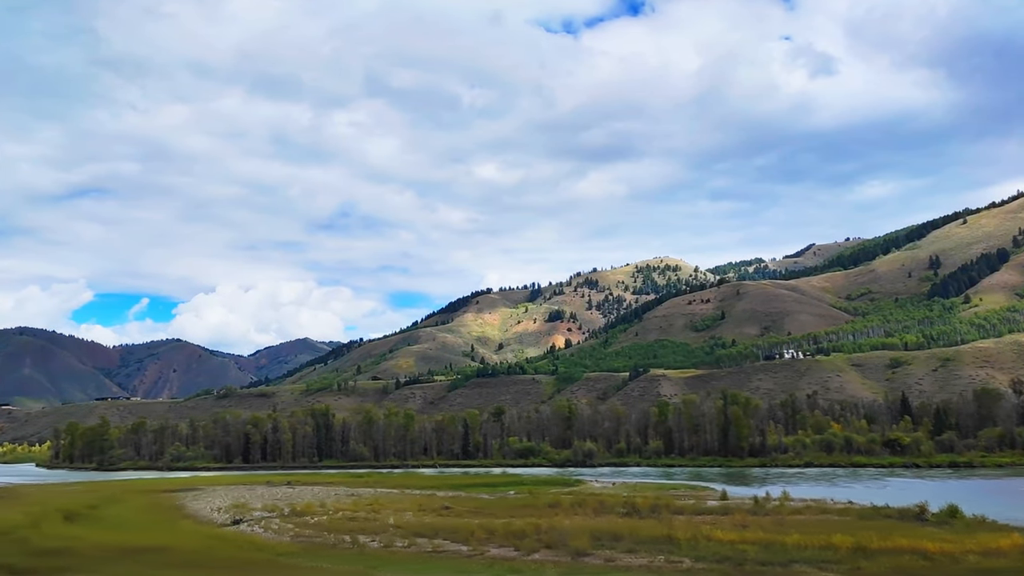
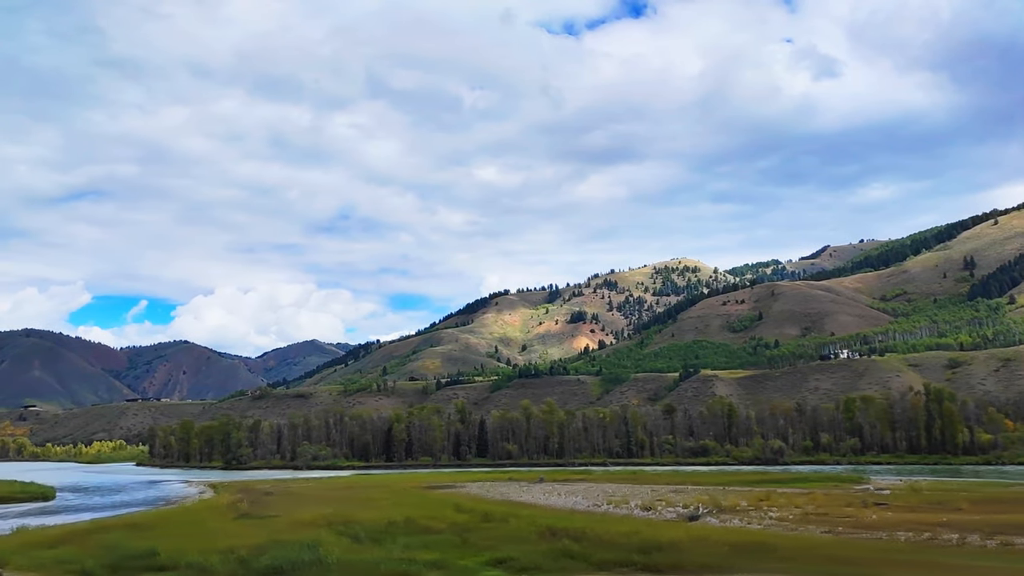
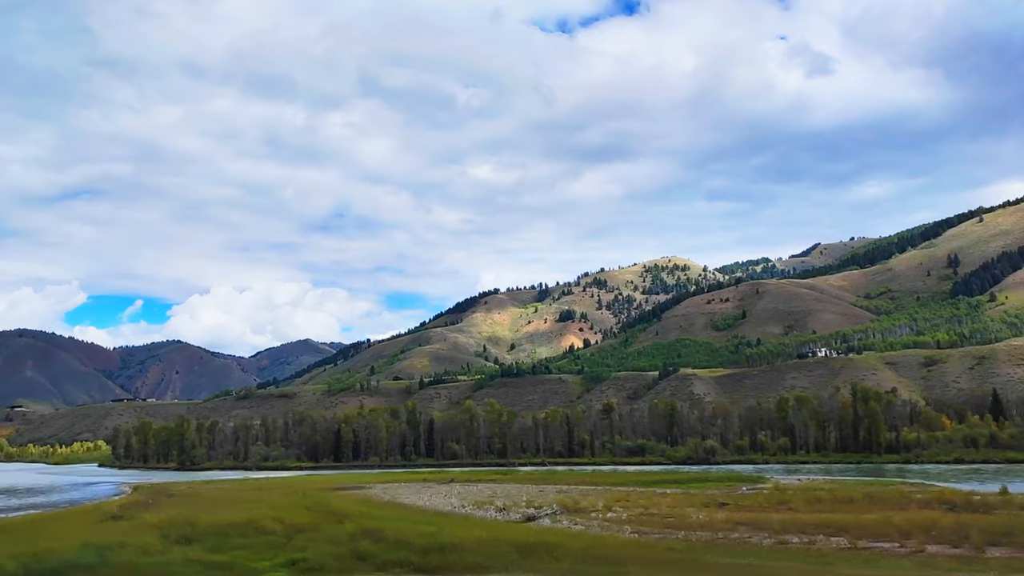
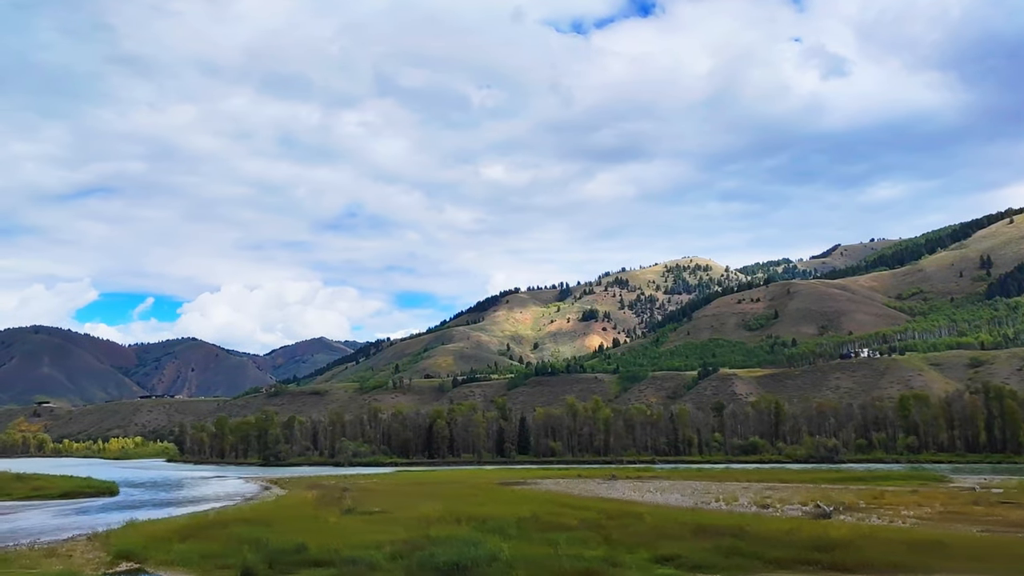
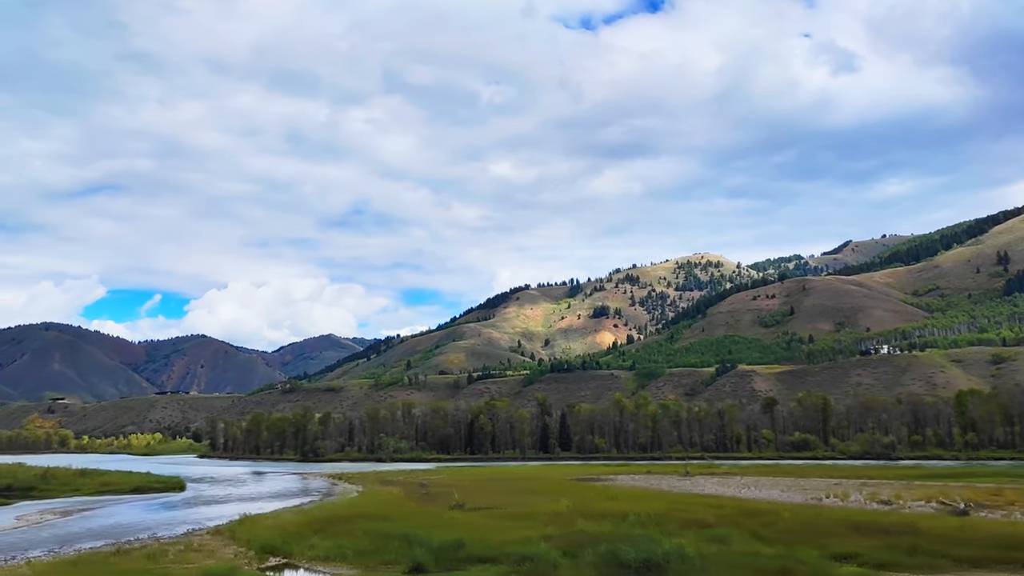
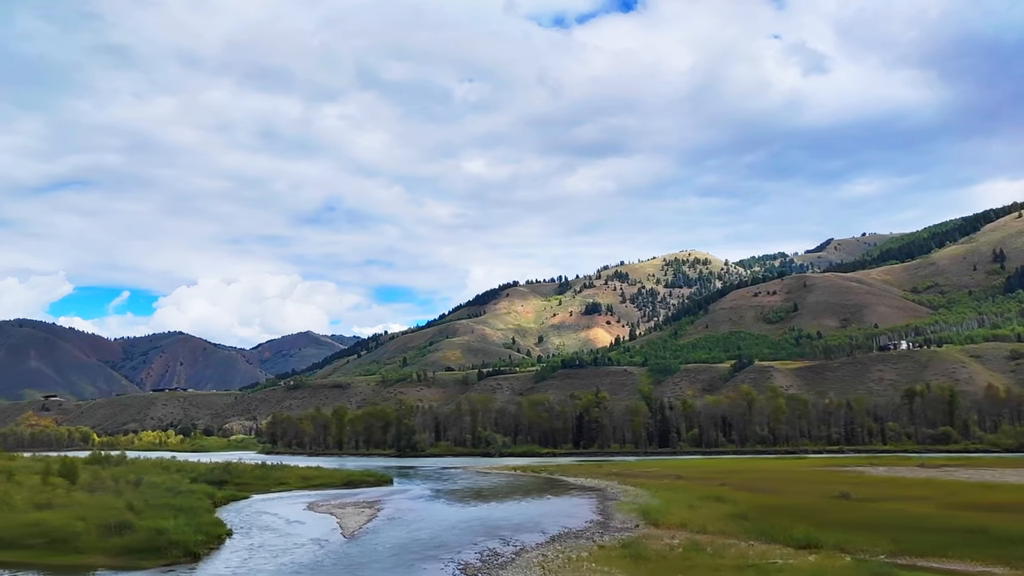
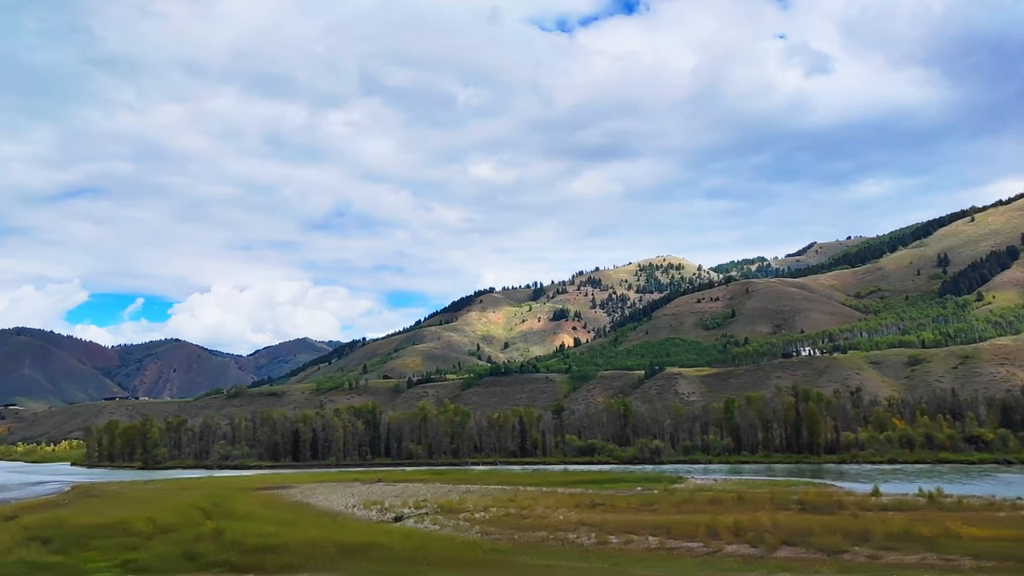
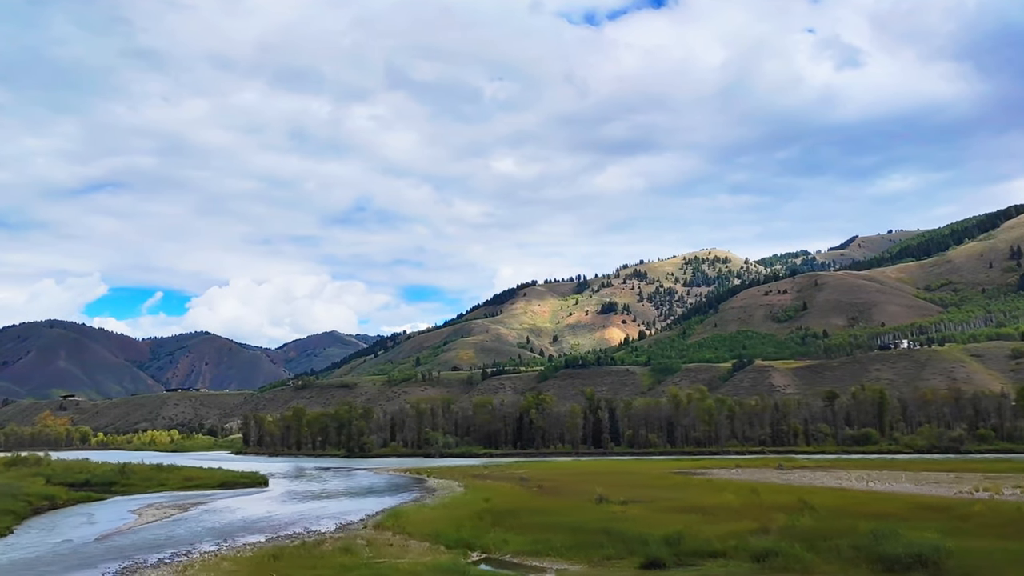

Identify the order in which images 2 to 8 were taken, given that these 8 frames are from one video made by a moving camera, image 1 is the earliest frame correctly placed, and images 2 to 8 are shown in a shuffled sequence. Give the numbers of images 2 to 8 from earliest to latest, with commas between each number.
7, 3, 2, 4, 5, 8, 6
